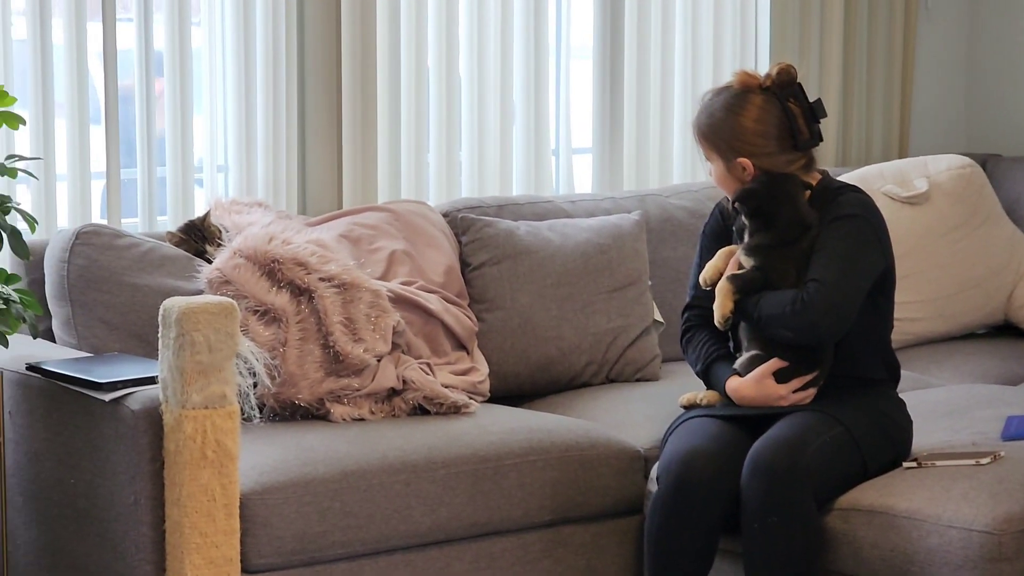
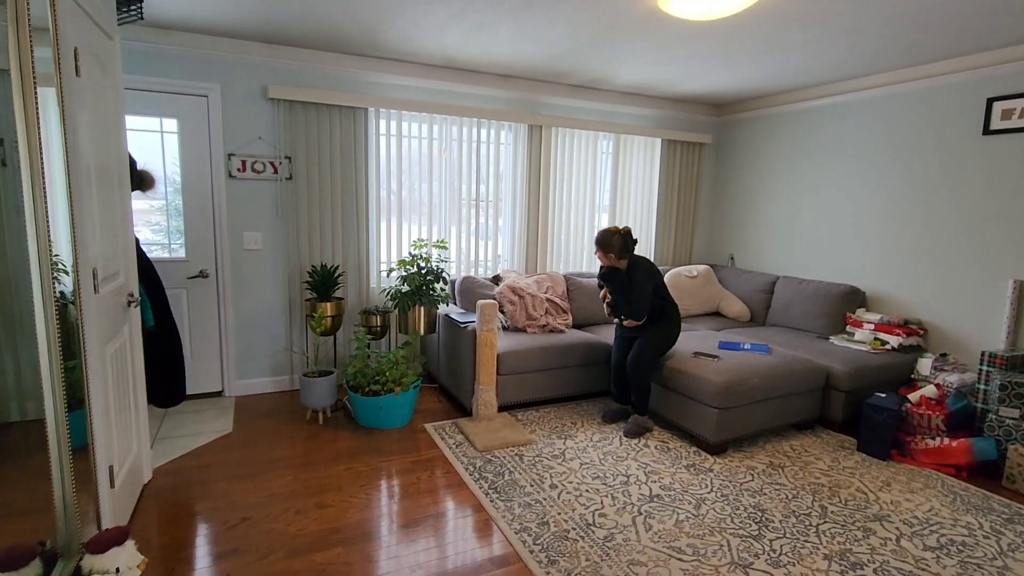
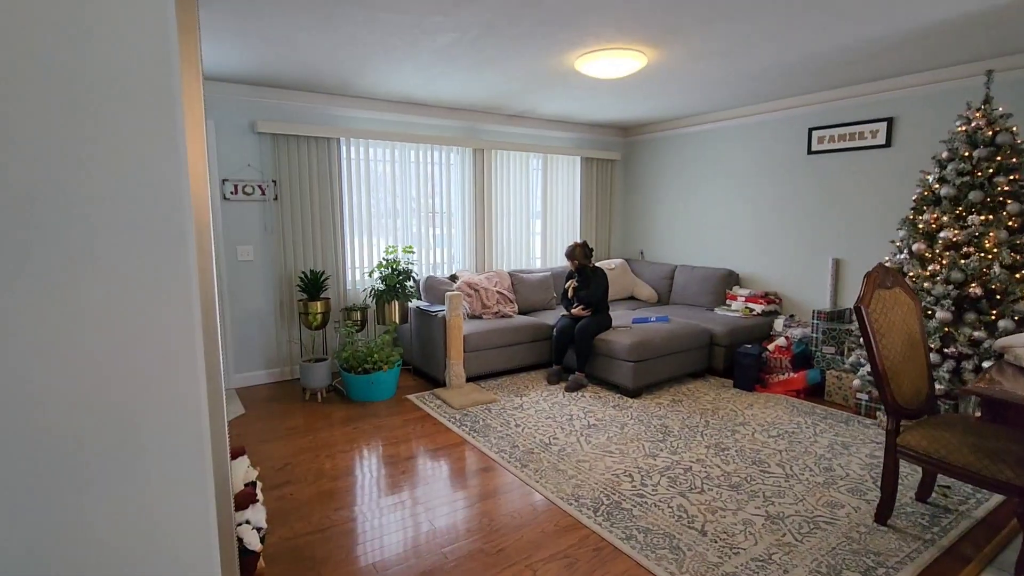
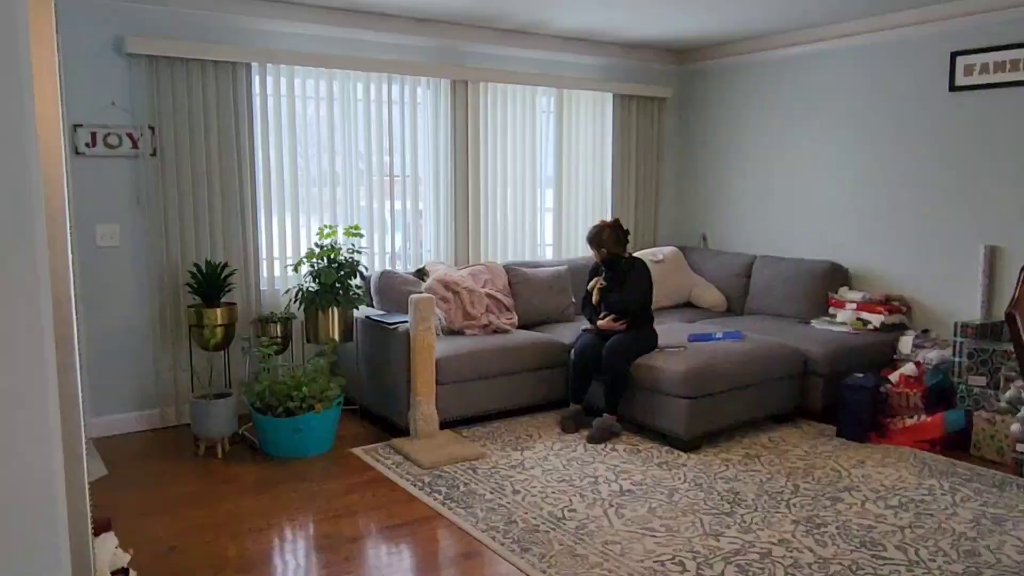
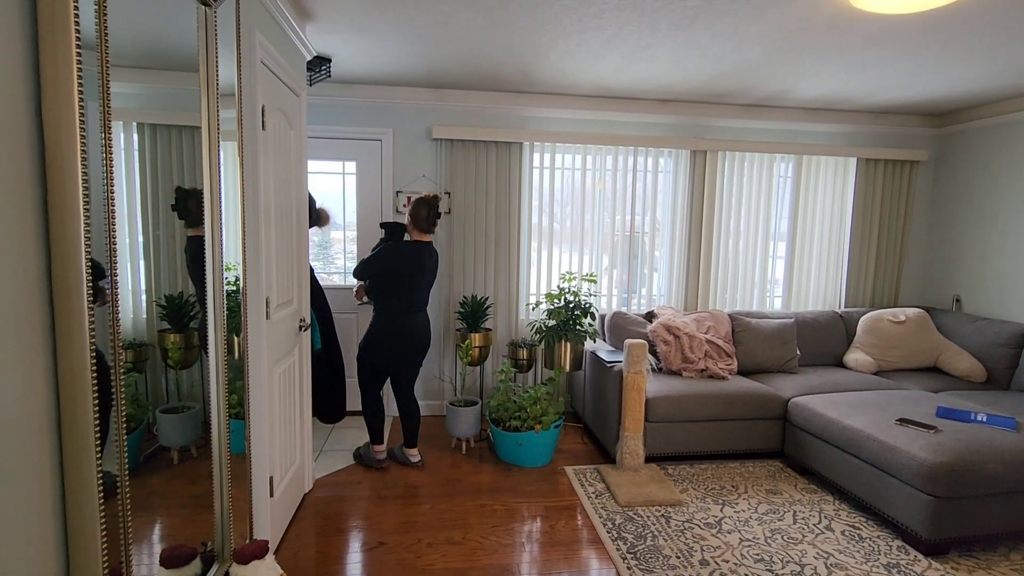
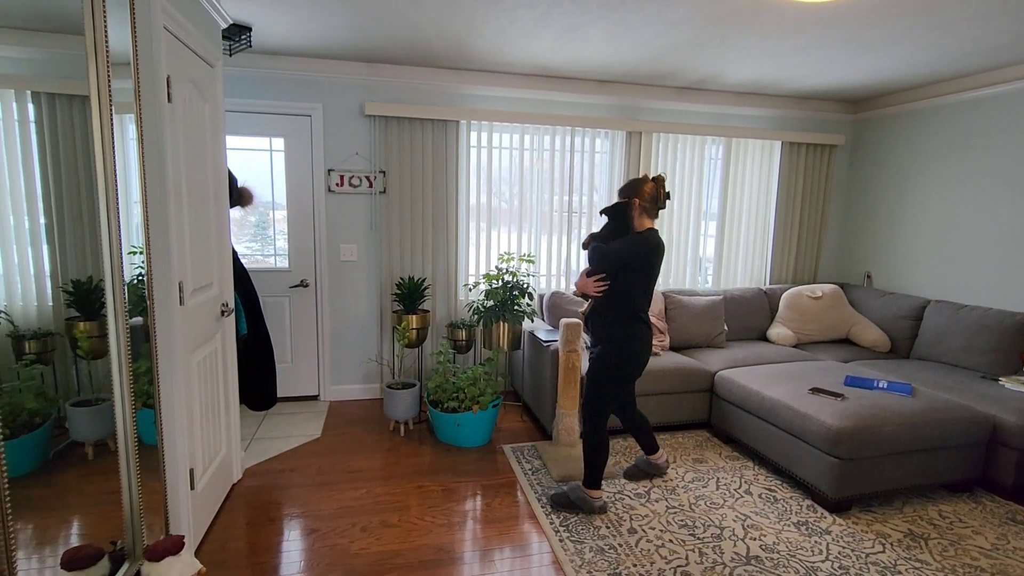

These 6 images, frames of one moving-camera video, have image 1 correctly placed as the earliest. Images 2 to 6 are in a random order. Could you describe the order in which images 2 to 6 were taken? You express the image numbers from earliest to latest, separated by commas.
4, 3, 2, 6, 5
